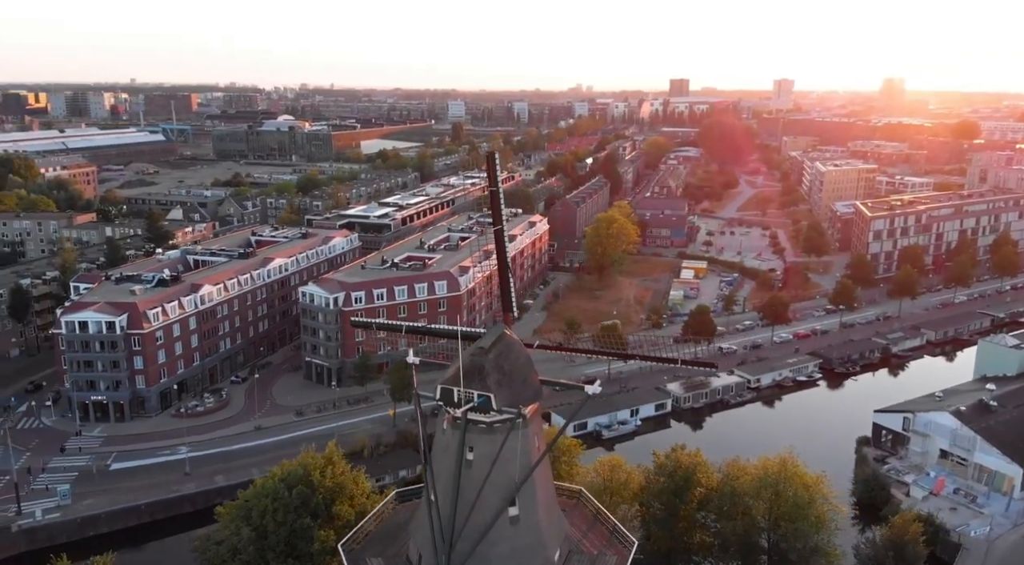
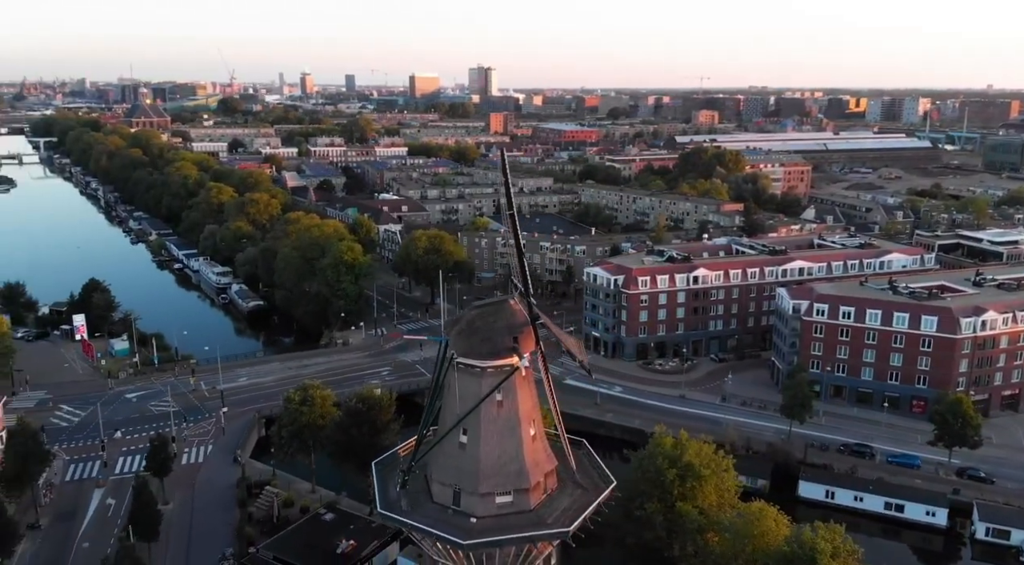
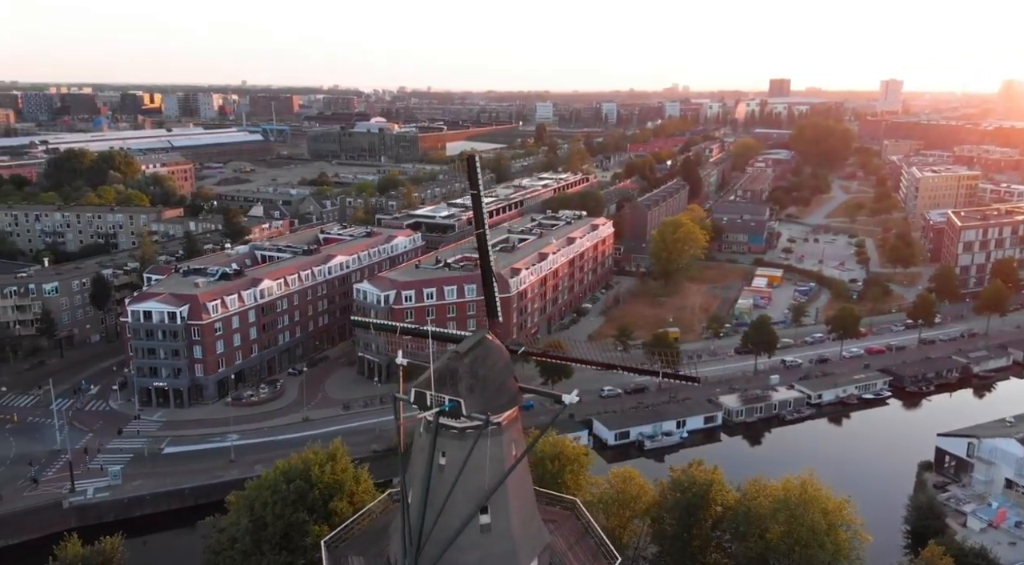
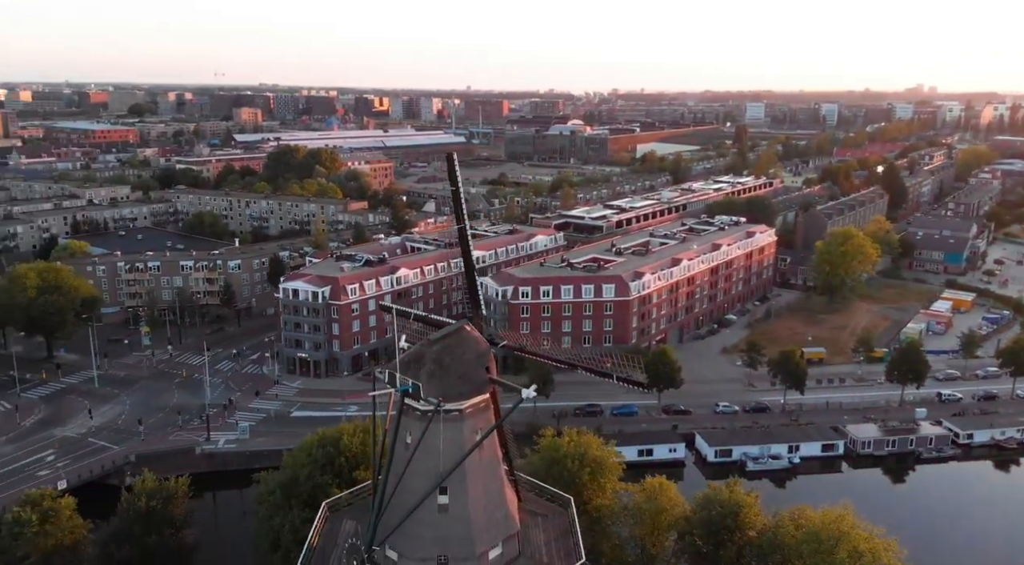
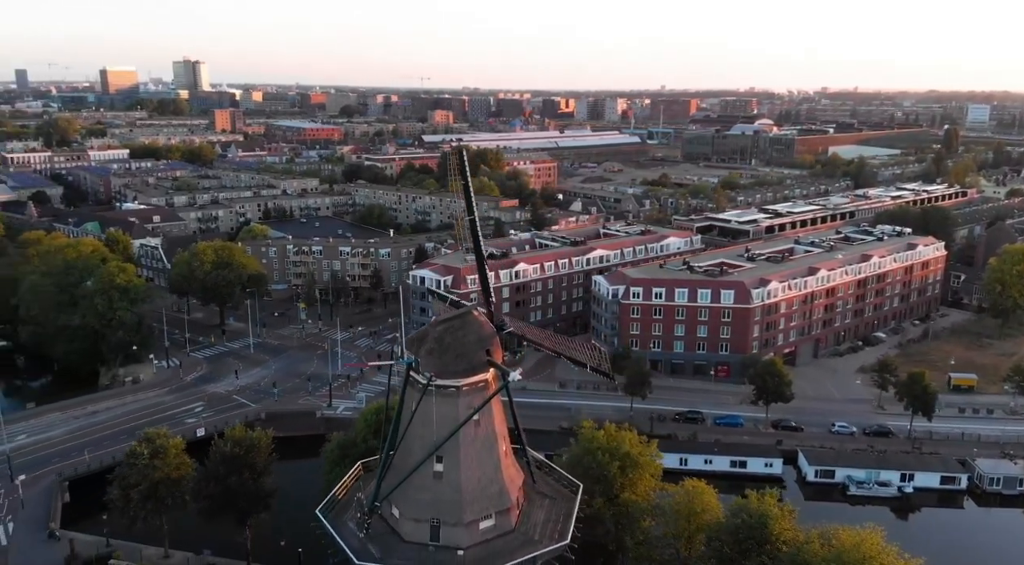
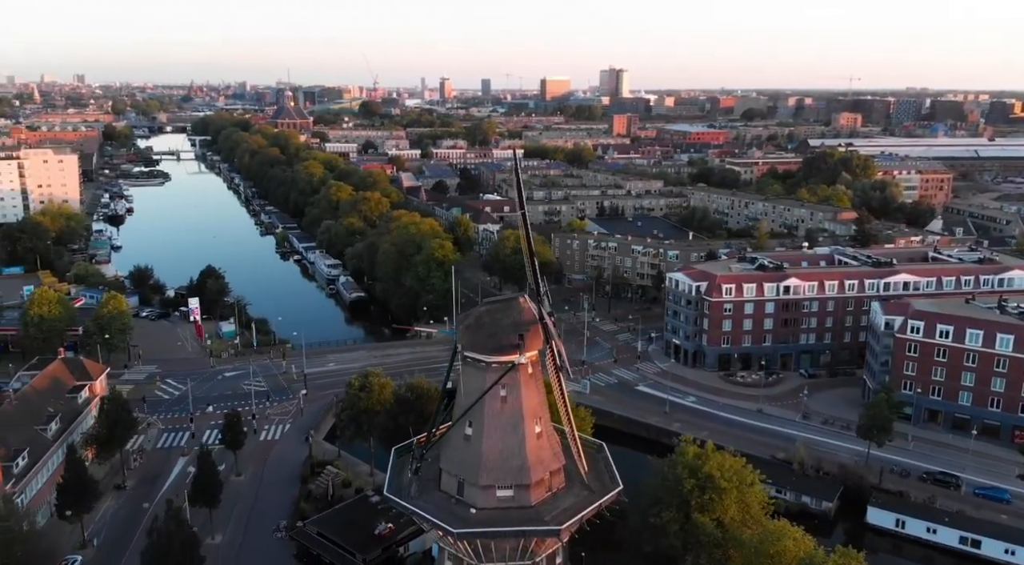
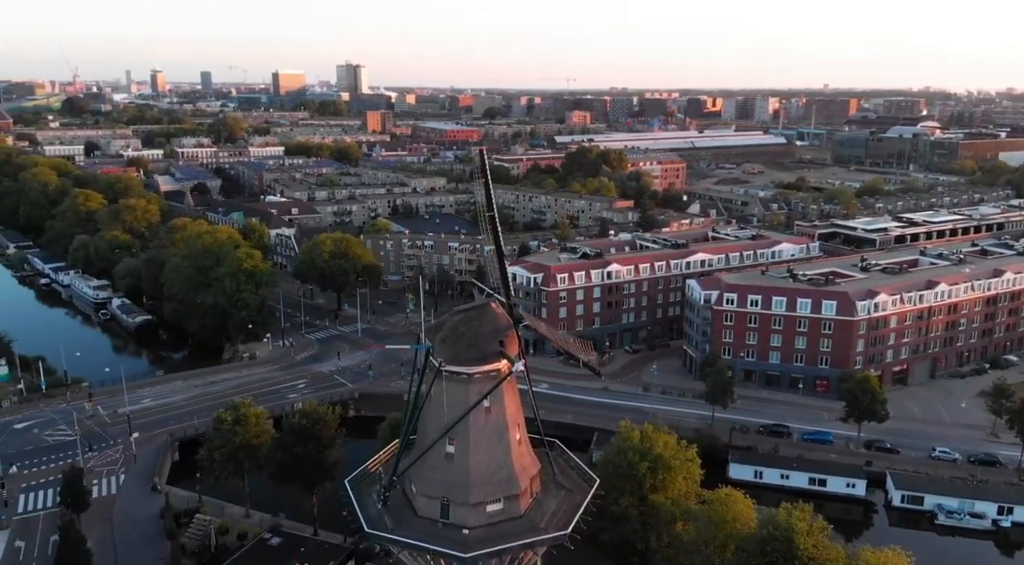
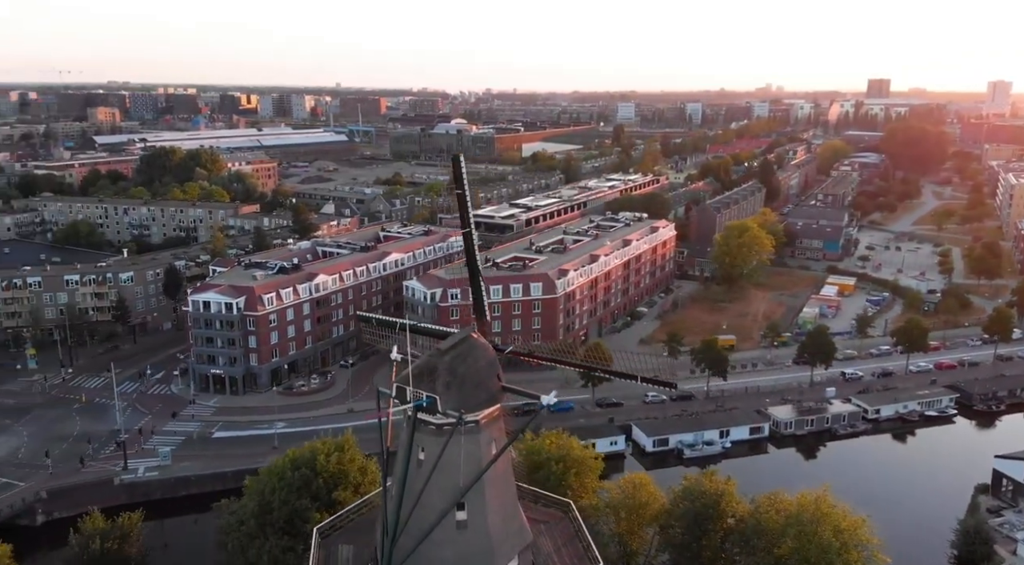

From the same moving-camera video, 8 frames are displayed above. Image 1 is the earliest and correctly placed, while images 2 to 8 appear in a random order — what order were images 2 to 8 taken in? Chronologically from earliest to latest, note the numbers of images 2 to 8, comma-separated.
3, 8, 4, 5, 7, 2, 6
